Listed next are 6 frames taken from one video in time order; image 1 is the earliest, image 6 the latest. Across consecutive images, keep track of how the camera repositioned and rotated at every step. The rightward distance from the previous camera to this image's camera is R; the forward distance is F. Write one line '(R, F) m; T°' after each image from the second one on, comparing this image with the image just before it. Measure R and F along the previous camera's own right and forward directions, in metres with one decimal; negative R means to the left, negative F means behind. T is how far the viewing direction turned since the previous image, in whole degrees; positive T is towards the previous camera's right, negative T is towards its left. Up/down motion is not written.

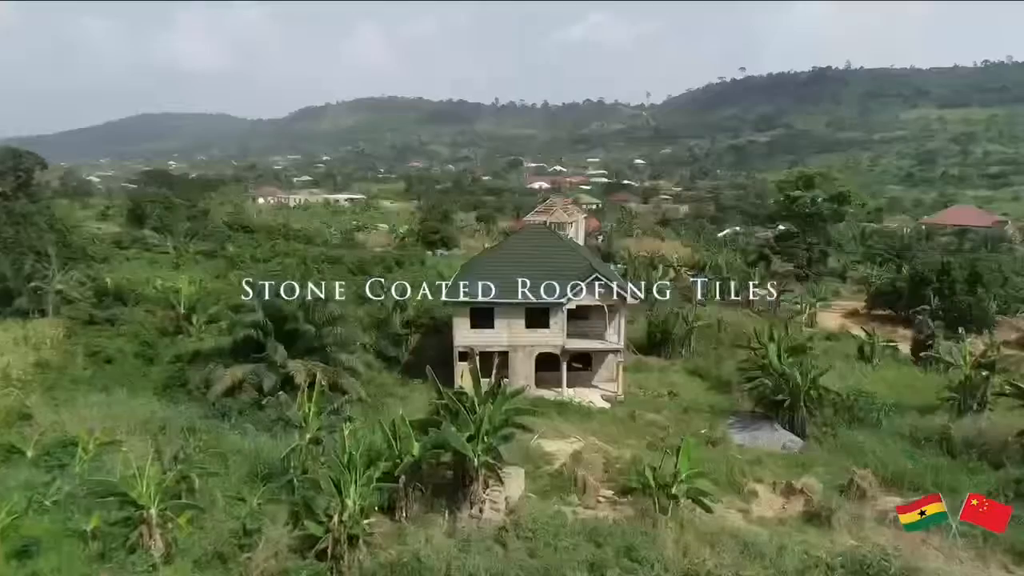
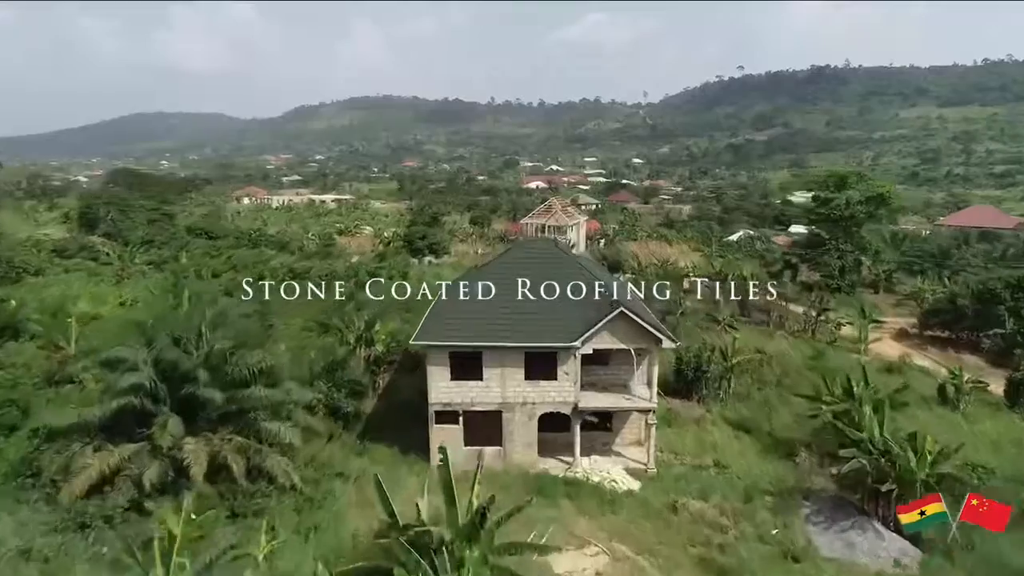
(0.0, +6.4) m; 0°
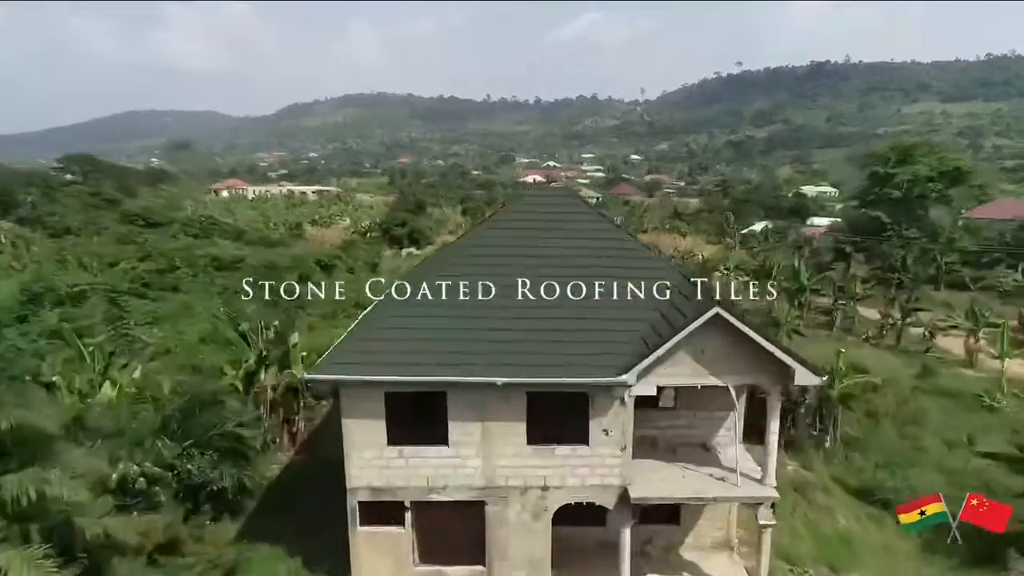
(+0.1, +8.7) m; 0°
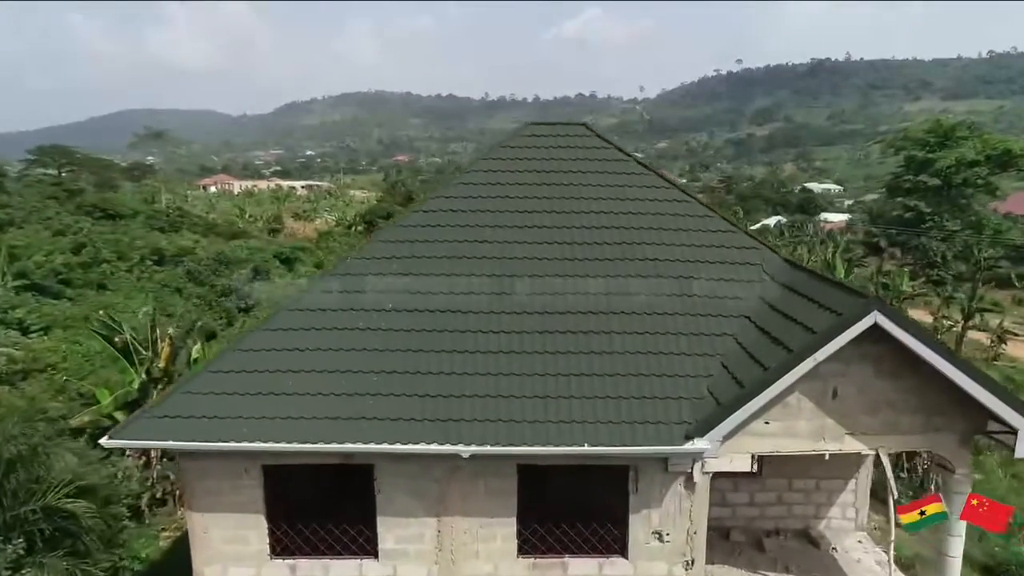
(+0.2, +4.3) m; 0°
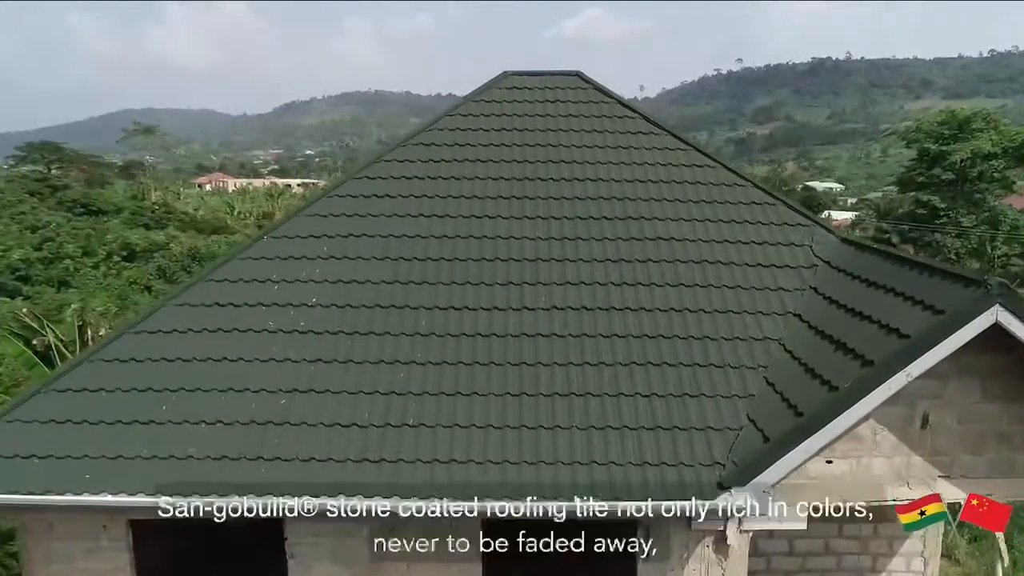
(+0.2, +1.5) m; 0°
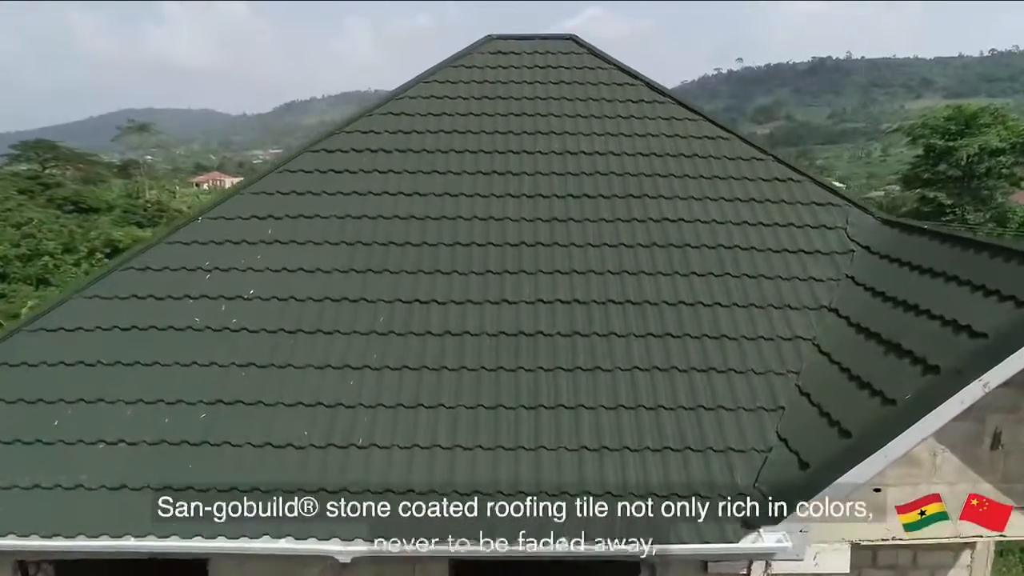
(+0.1, +0.7) m; 0°
